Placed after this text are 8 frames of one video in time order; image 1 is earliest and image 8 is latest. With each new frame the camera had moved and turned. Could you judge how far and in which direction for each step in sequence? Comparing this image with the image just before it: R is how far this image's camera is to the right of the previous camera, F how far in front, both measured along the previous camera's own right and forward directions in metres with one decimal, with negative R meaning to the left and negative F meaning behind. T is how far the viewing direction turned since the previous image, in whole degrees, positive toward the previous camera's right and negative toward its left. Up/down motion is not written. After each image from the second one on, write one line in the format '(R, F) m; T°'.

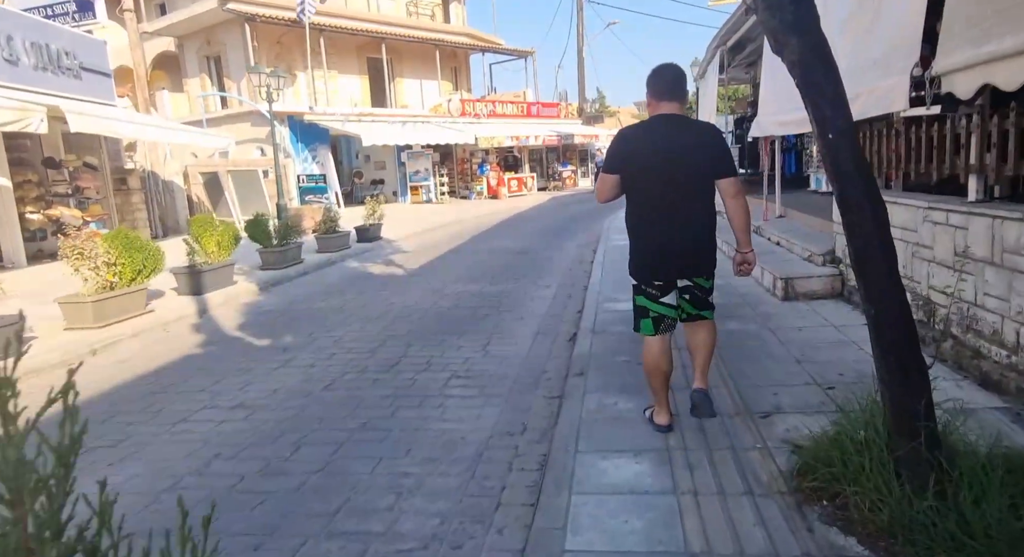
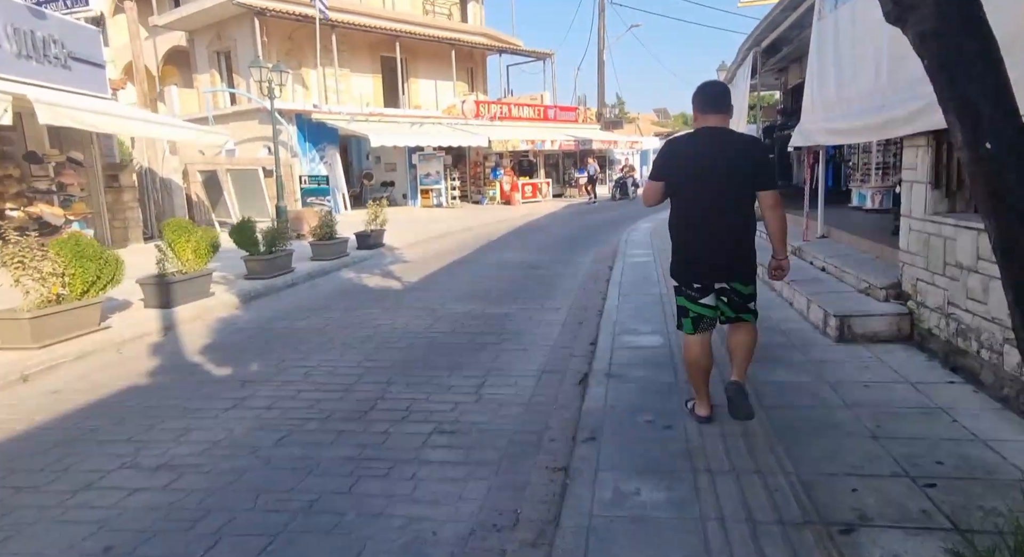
(+0.1, +0.9) m; -1°
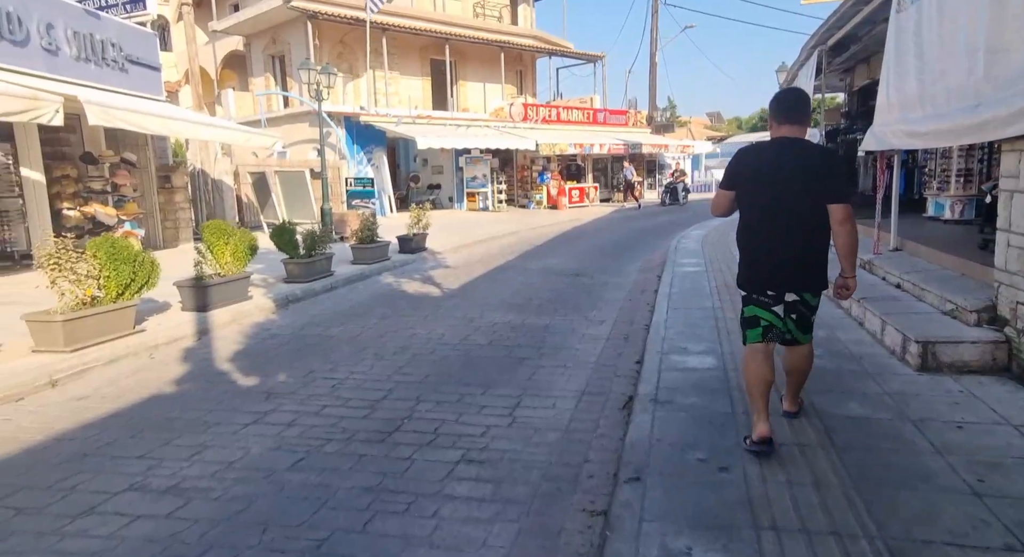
(0.0, +0.4) m; -4°
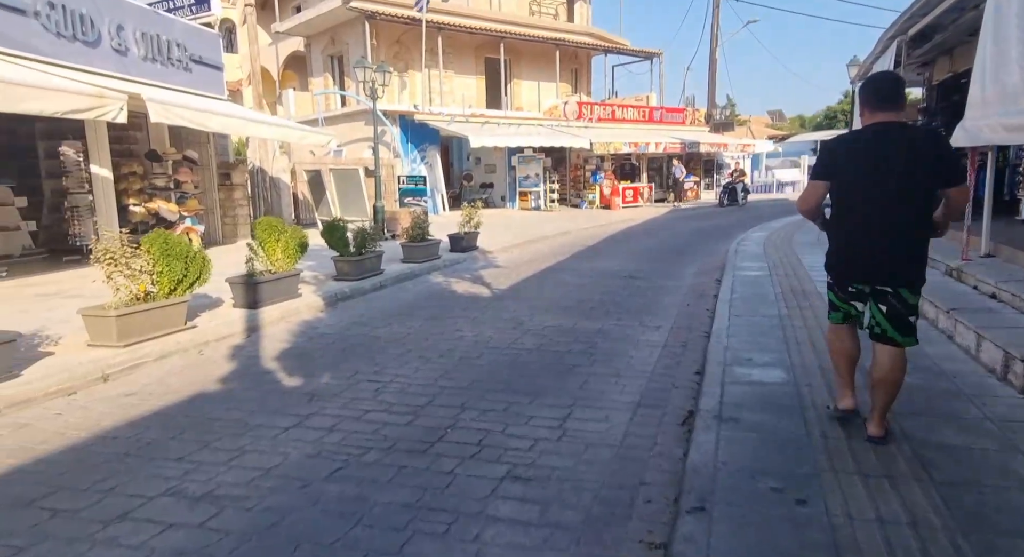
(0.0, +0.2) m; -4°
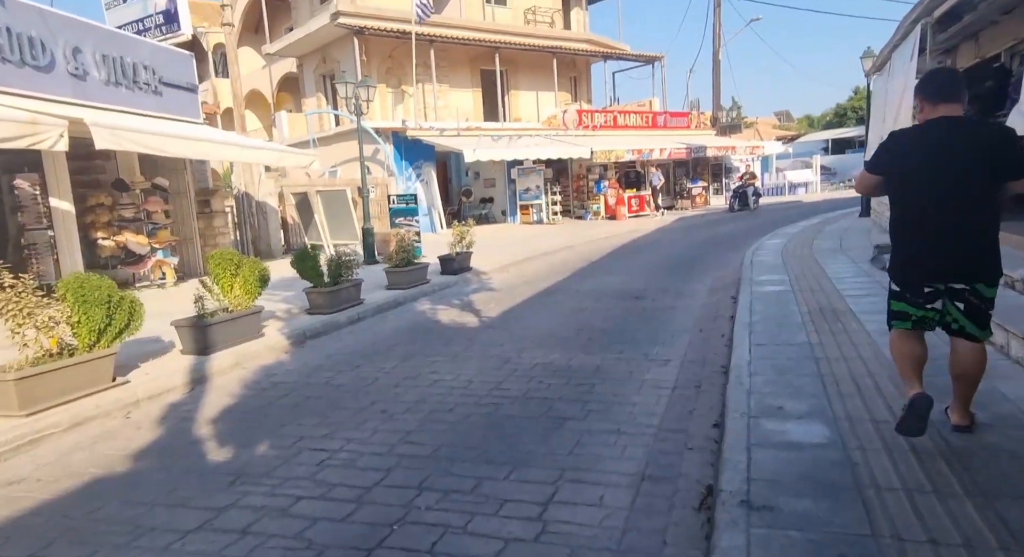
(+0.3, +0.9) m; -1°
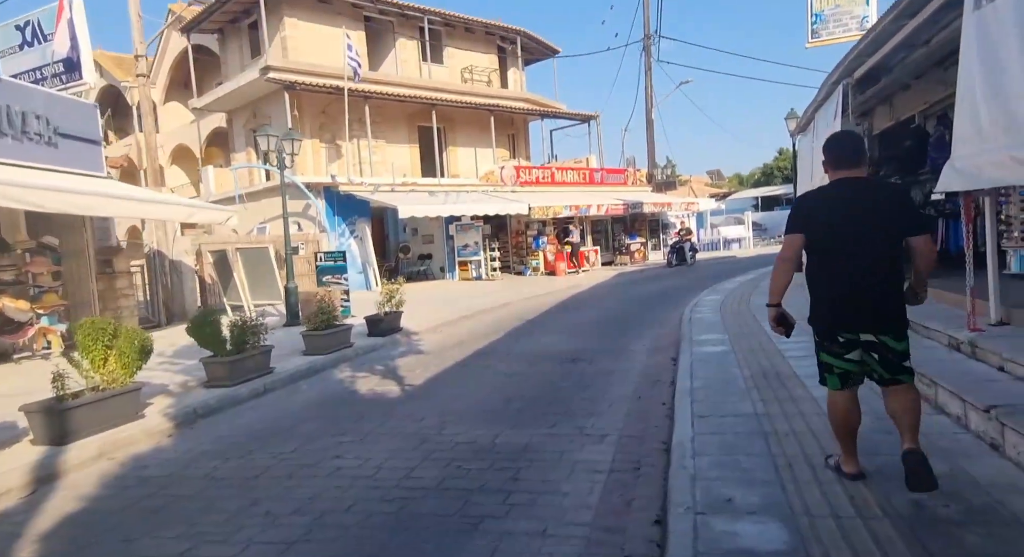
(+0.2, +0.6) m; +5°
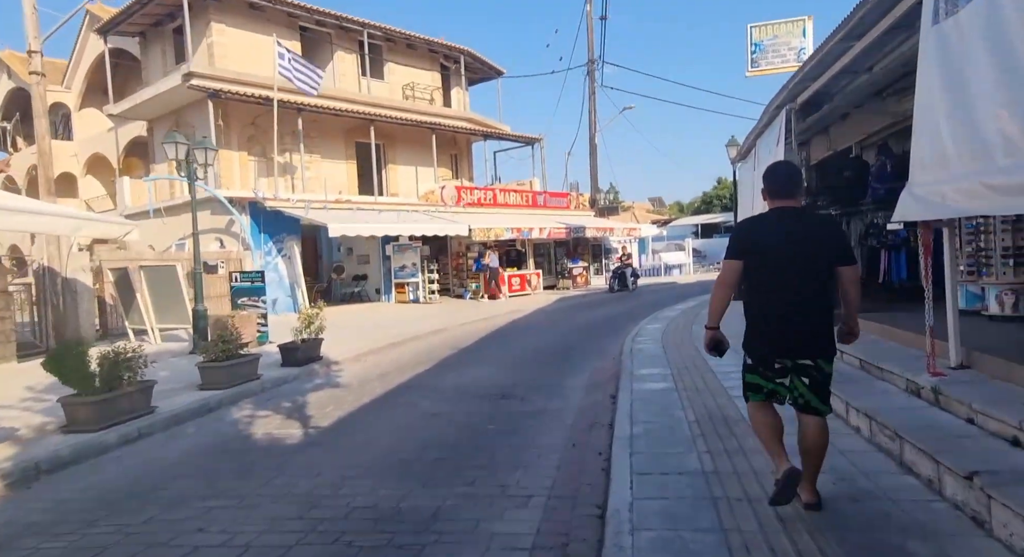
(+0.2, +0.8) m; +5°
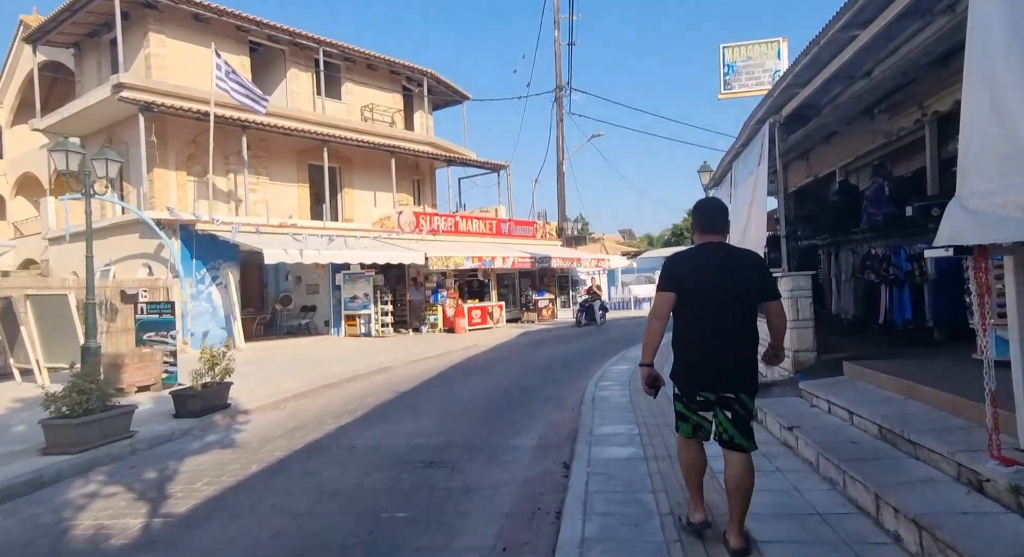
(+0.4, +1.6) m; +2°
